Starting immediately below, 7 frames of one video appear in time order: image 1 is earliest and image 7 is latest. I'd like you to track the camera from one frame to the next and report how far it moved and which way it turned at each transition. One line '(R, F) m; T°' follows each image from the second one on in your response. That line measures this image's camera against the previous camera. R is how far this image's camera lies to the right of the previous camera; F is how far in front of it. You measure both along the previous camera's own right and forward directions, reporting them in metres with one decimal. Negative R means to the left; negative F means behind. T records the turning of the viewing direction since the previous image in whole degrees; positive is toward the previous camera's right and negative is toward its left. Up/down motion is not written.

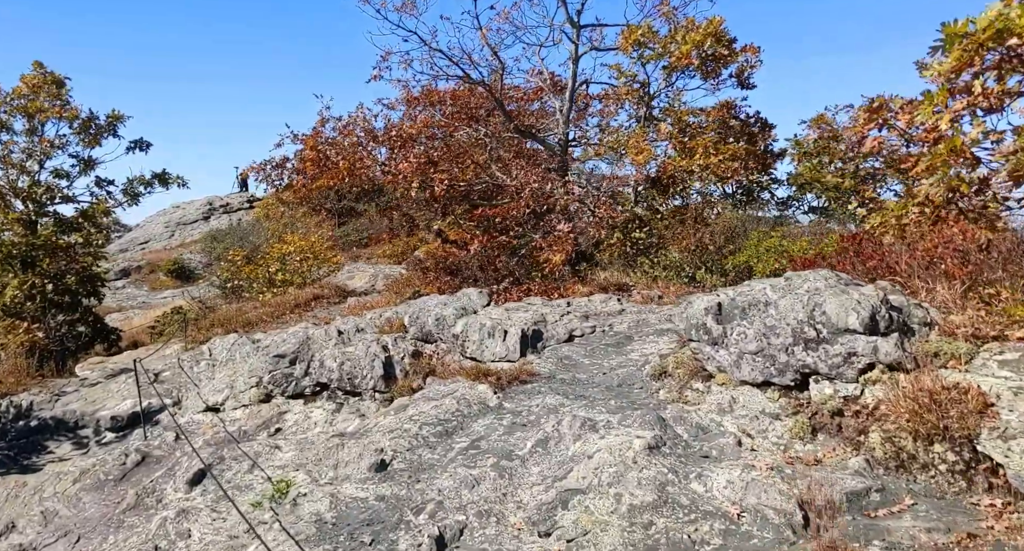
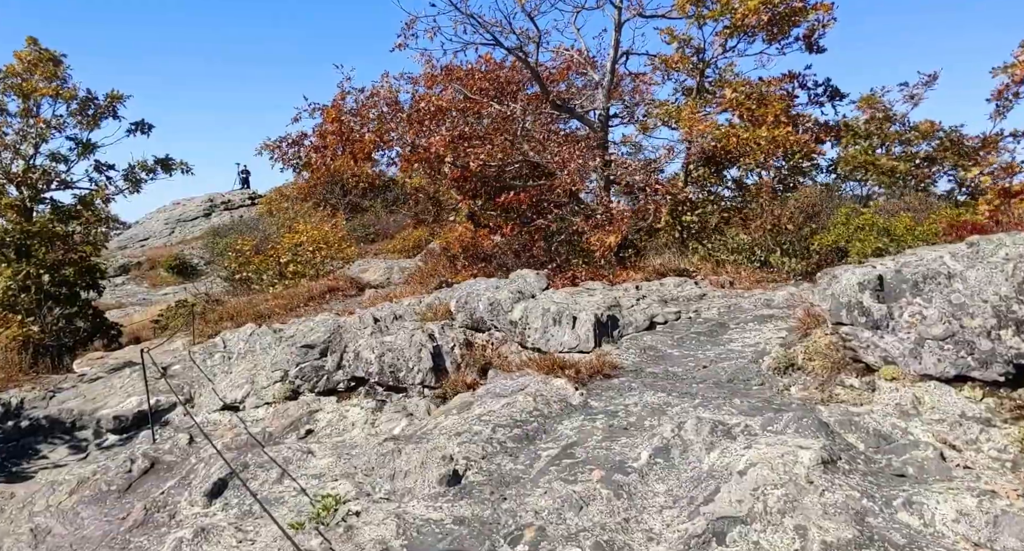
(-0.6, +1.0) m; 0°
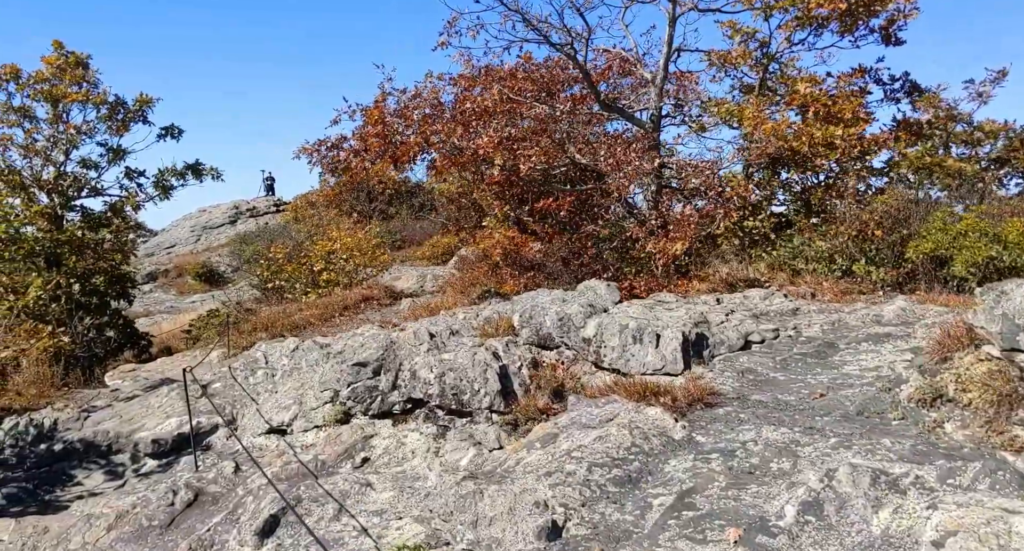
(-0.4, +0.6) m; -2°
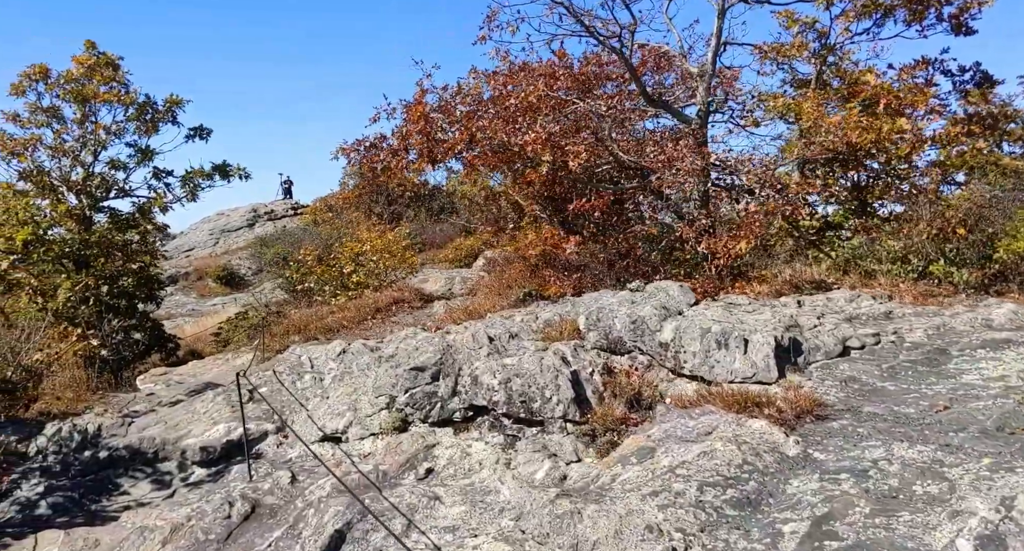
(-0.4, +0.4) m; -1°
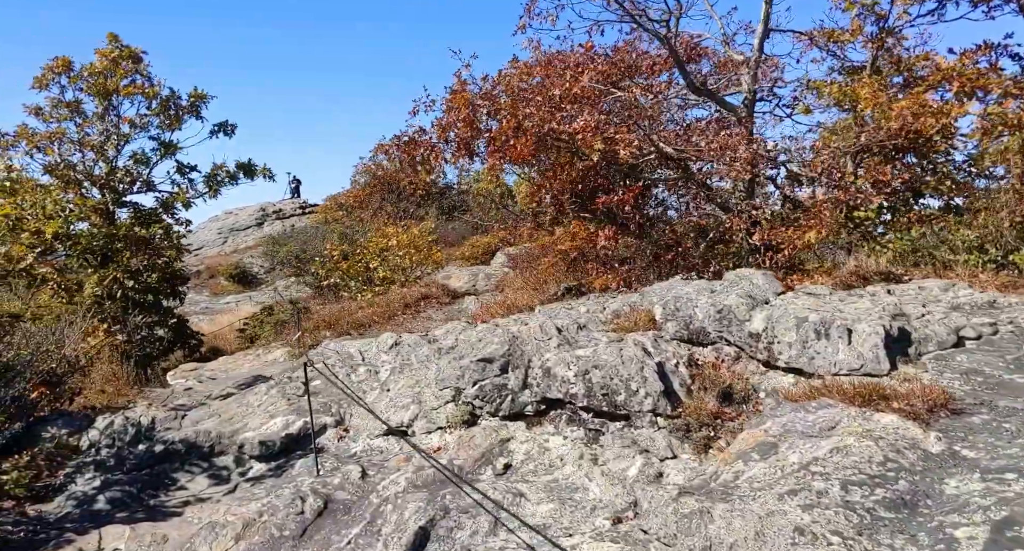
(-0.6, +0.3) m; -1°
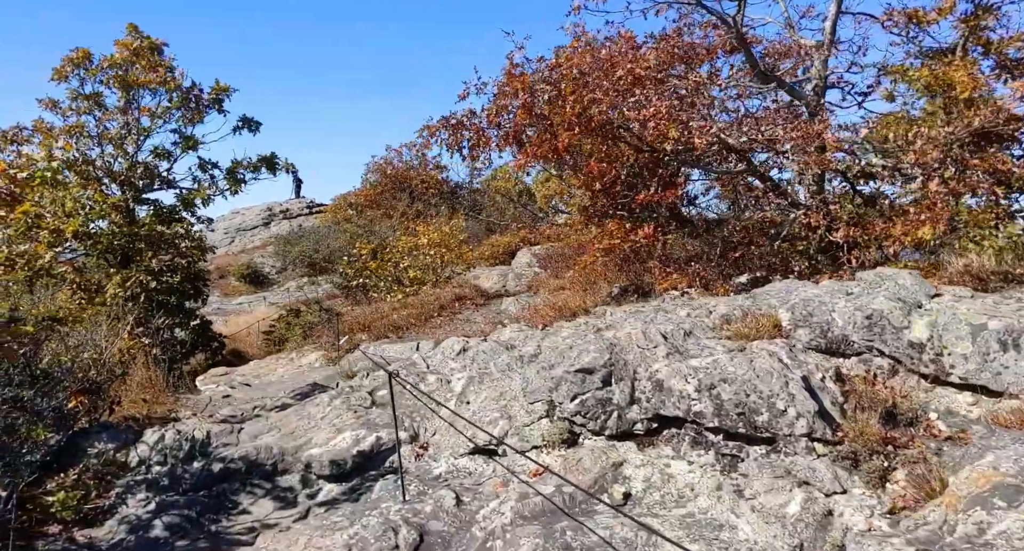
(-0.7, +0.7) m; -1°
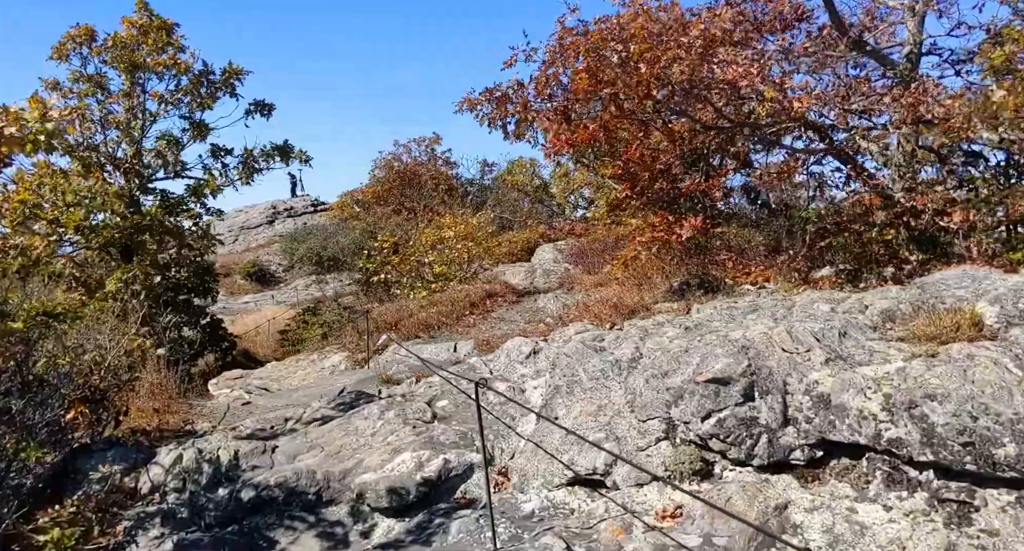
(-0.7, +1.2) m; 0°
